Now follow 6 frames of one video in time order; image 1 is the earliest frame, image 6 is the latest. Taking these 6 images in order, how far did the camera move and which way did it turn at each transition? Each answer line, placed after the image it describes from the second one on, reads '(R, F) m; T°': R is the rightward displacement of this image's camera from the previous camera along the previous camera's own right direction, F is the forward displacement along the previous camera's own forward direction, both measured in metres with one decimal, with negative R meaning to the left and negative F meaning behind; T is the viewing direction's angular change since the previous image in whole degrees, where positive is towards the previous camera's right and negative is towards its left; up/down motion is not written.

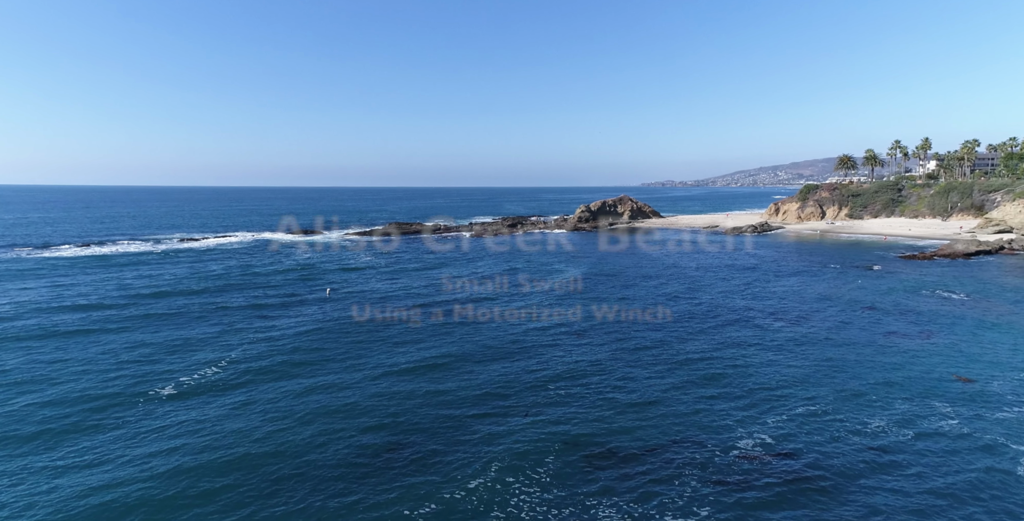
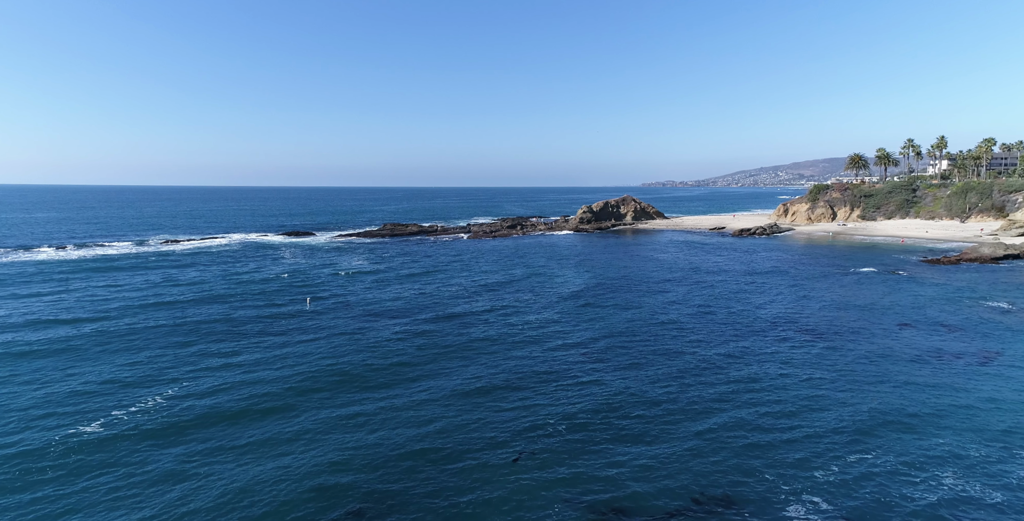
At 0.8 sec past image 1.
(+0.2, +3.3) m; 0°
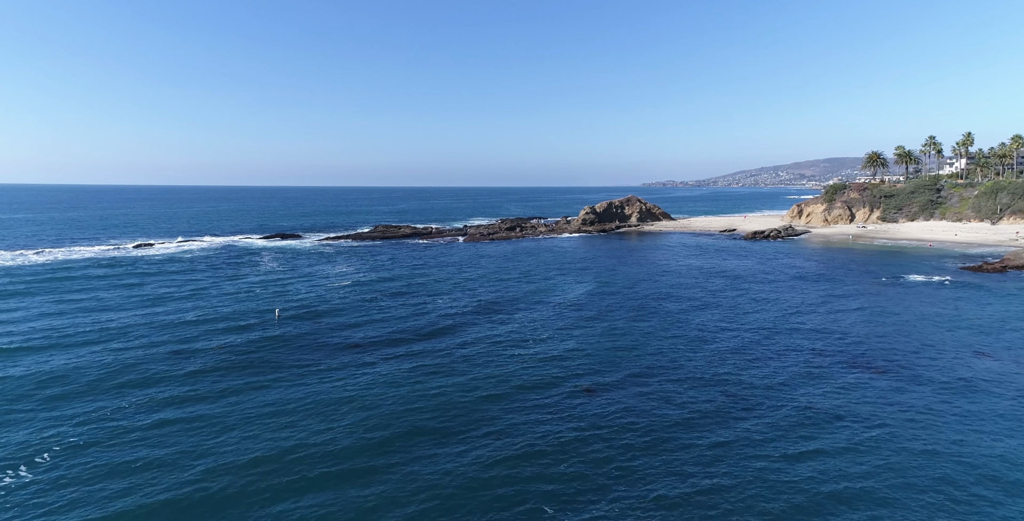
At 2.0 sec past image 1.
(+0.2, +5.0) m; 0°
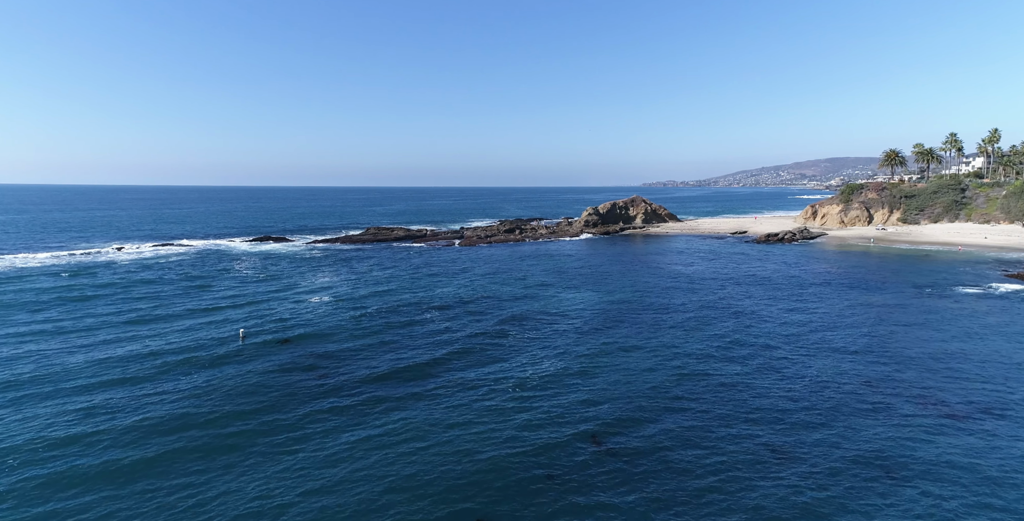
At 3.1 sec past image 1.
(+0.1, +4.5) m; 0°
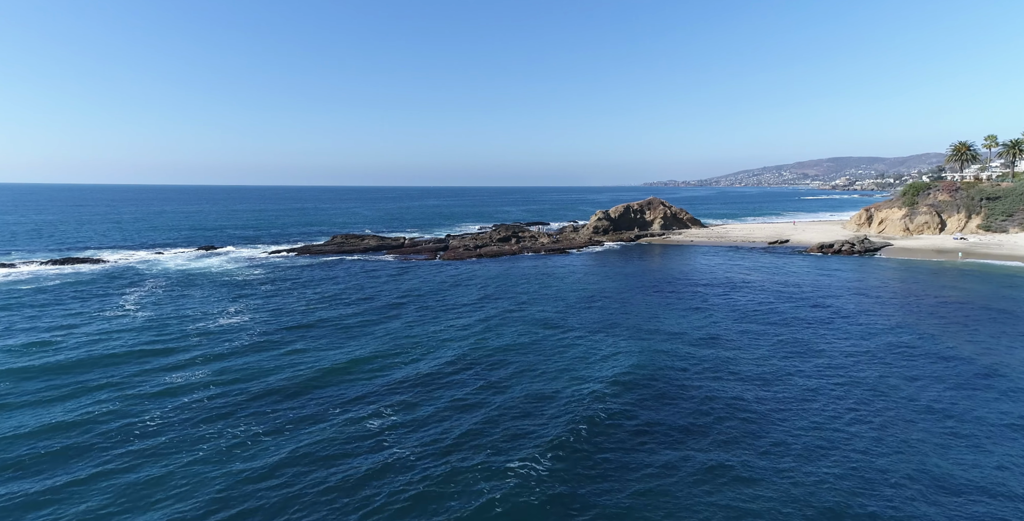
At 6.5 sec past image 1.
(+0.5, +14.2) m; 0°
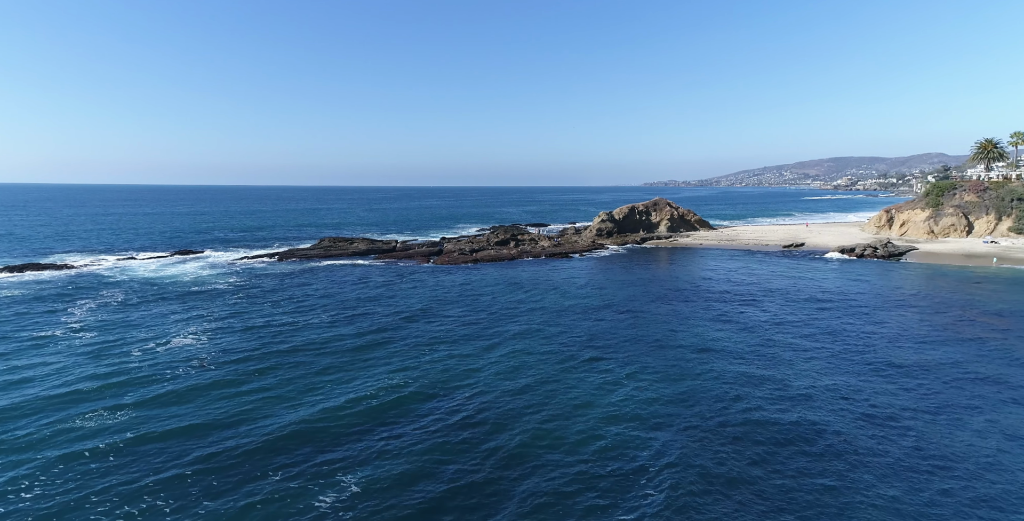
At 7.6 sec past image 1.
(+0.2, +4.2) m; 0°
